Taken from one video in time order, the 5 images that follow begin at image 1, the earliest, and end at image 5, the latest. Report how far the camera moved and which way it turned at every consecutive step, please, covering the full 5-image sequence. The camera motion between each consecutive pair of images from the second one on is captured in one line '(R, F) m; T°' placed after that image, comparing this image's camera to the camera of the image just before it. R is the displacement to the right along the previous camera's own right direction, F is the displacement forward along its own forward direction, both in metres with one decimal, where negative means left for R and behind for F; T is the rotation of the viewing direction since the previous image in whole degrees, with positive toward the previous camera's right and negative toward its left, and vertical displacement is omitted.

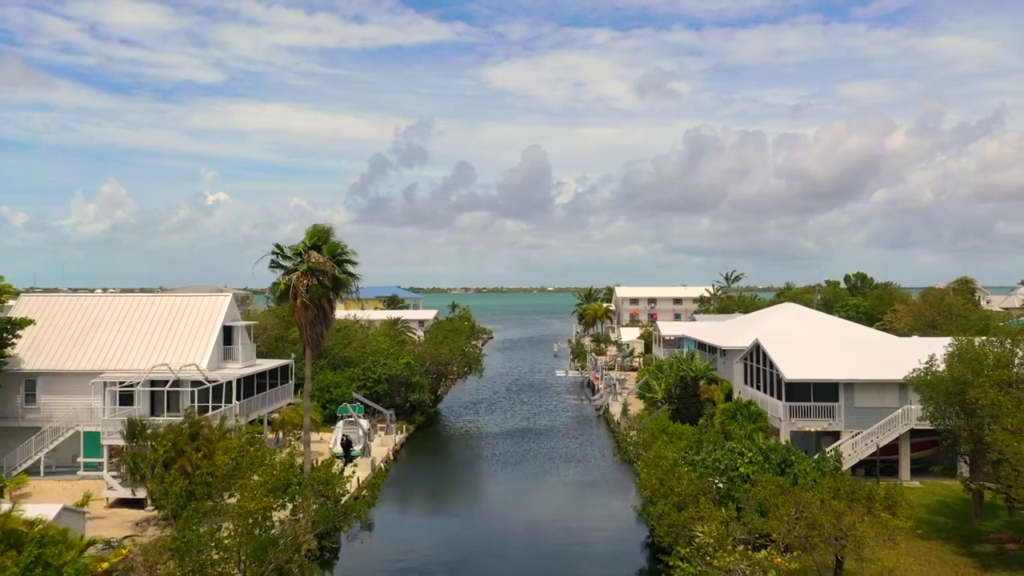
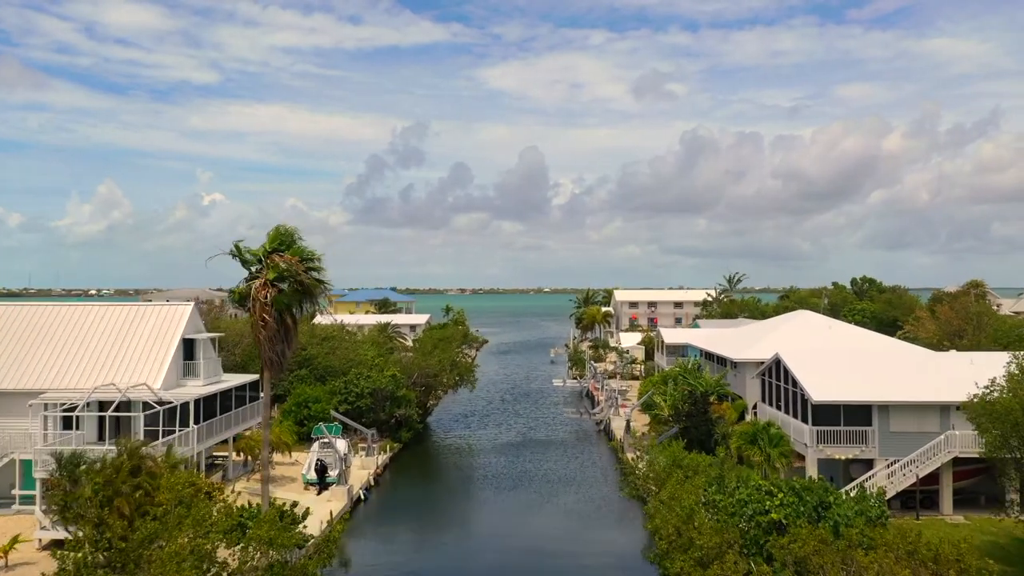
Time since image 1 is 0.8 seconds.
(+0.1, +2.6) m; 0°
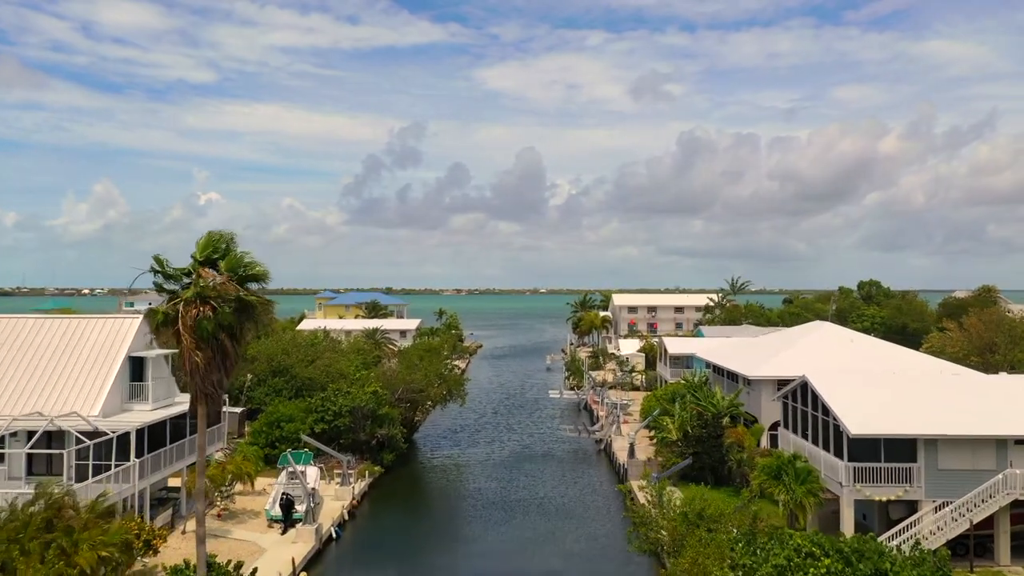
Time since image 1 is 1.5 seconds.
(+0.1, +2.8) m; 0°
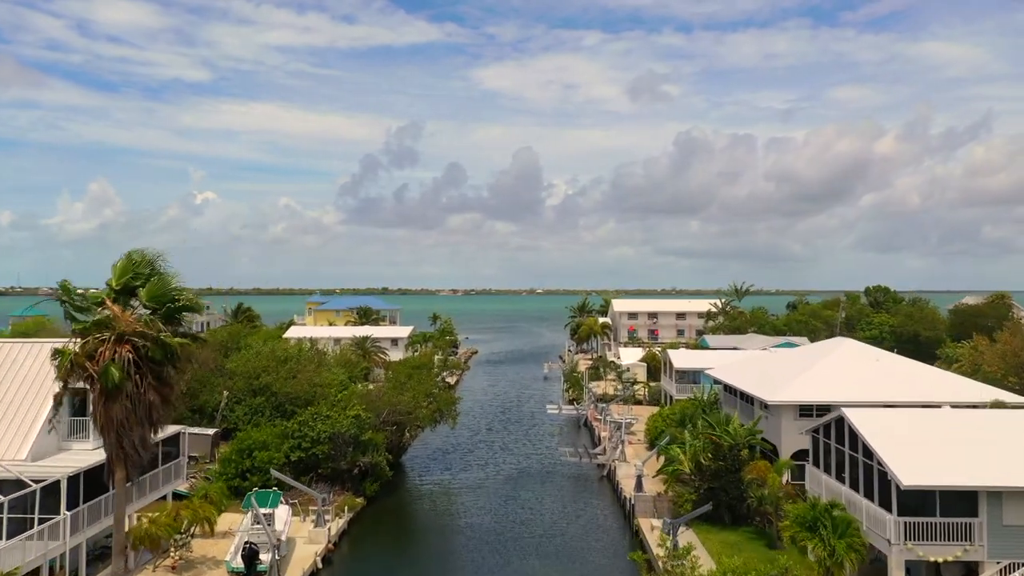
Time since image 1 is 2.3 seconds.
(0.0, +2.6) m; 0°
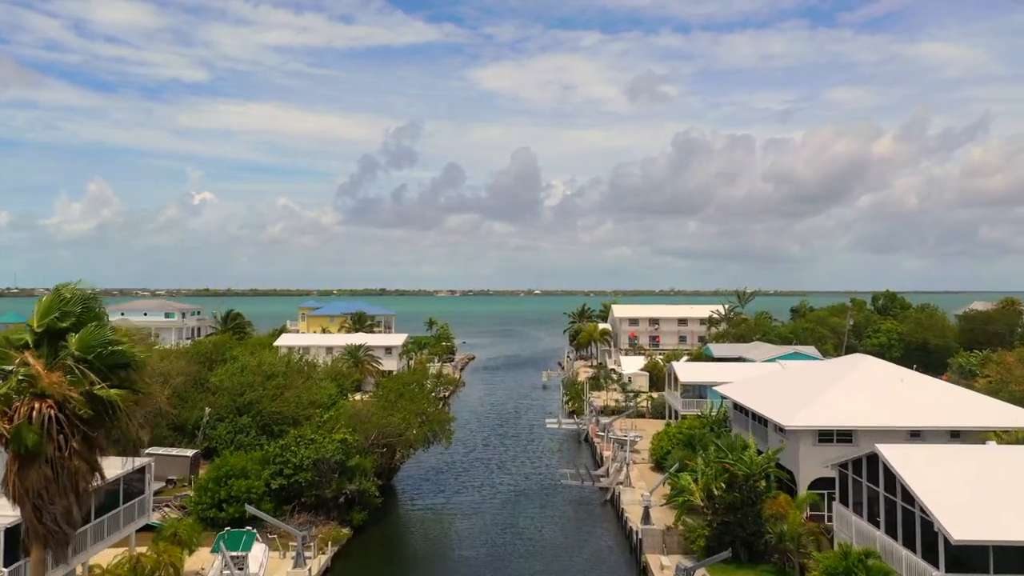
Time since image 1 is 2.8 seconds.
(0.0, +1.8) m; 0°
